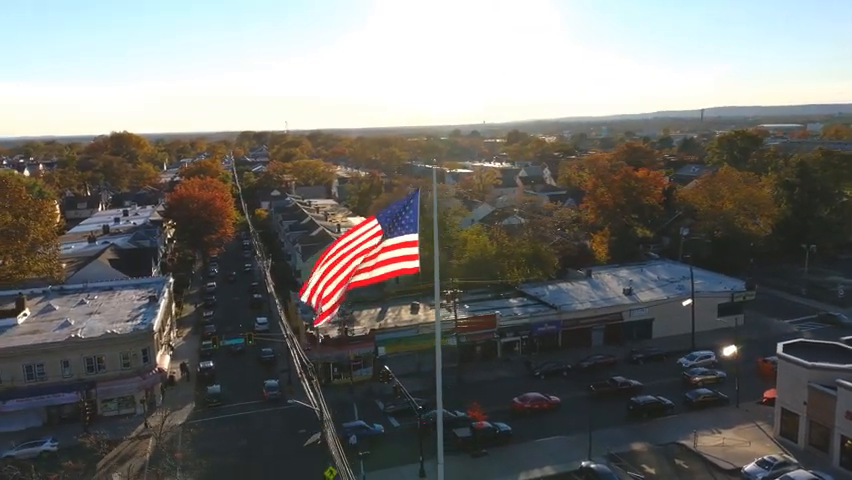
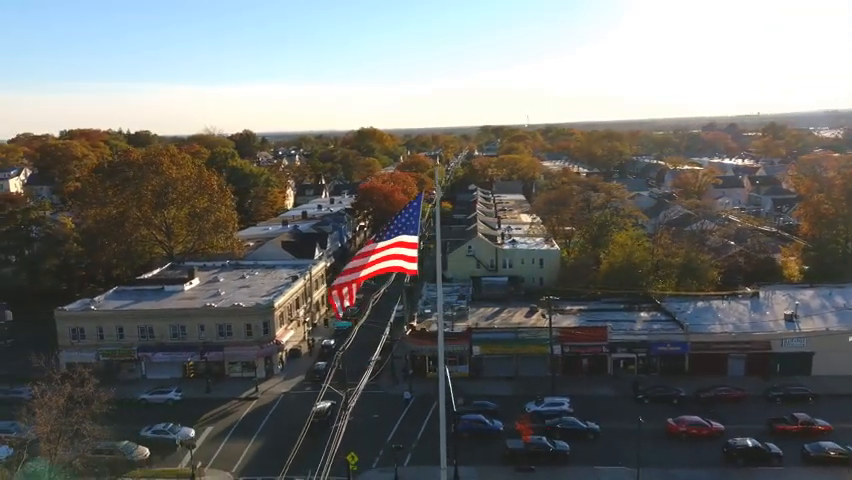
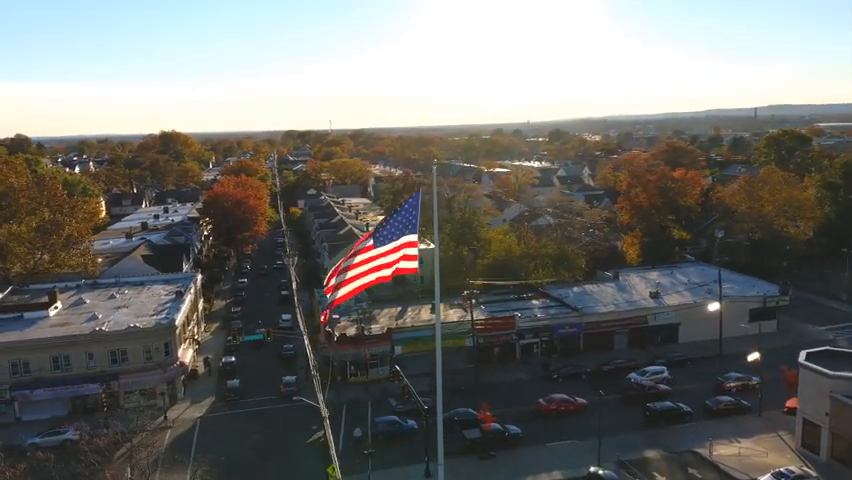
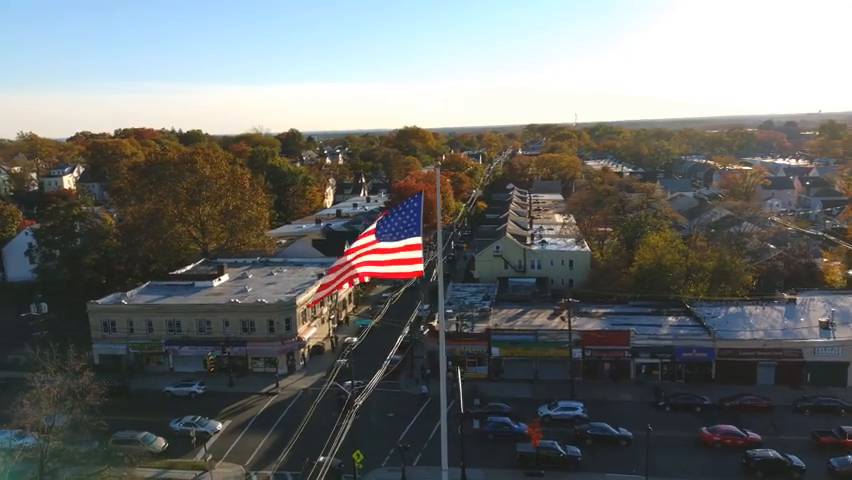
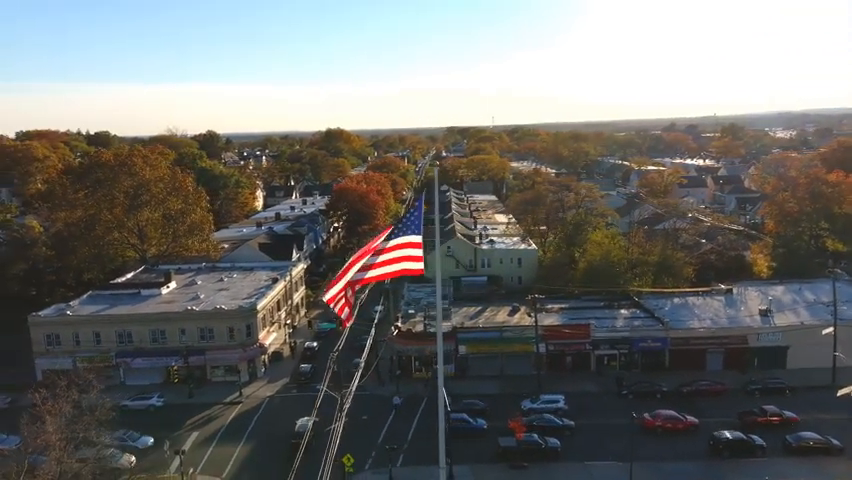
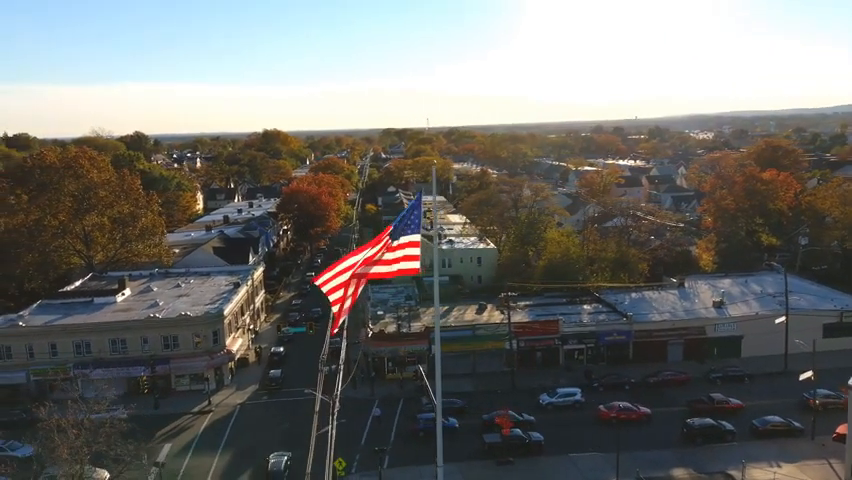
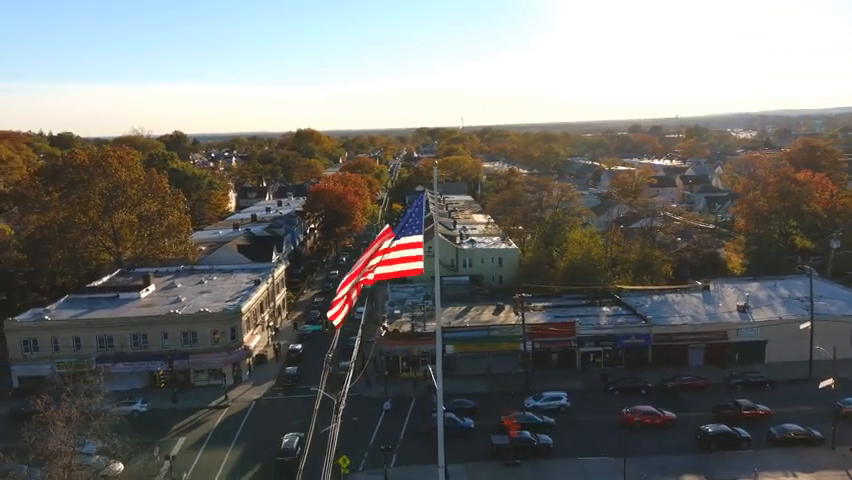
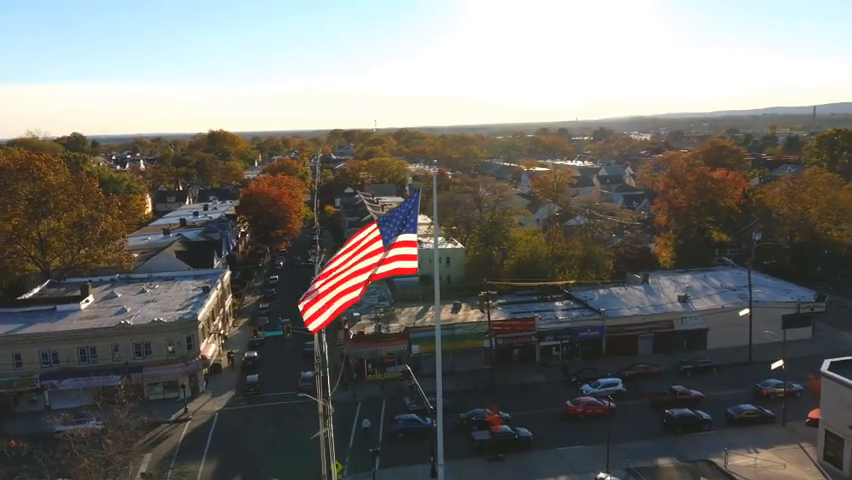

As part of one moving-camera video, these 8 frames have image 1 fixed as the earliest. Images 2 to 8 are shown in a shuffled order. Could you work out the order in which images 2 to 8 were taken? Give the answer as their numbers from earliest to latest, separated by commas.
3, 8, 6, 7, 5, 2, 4
